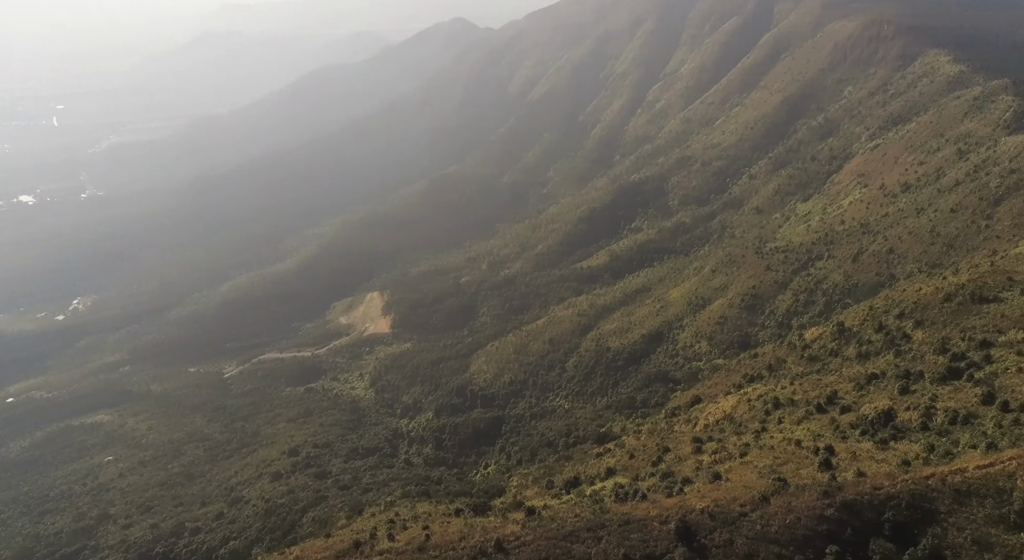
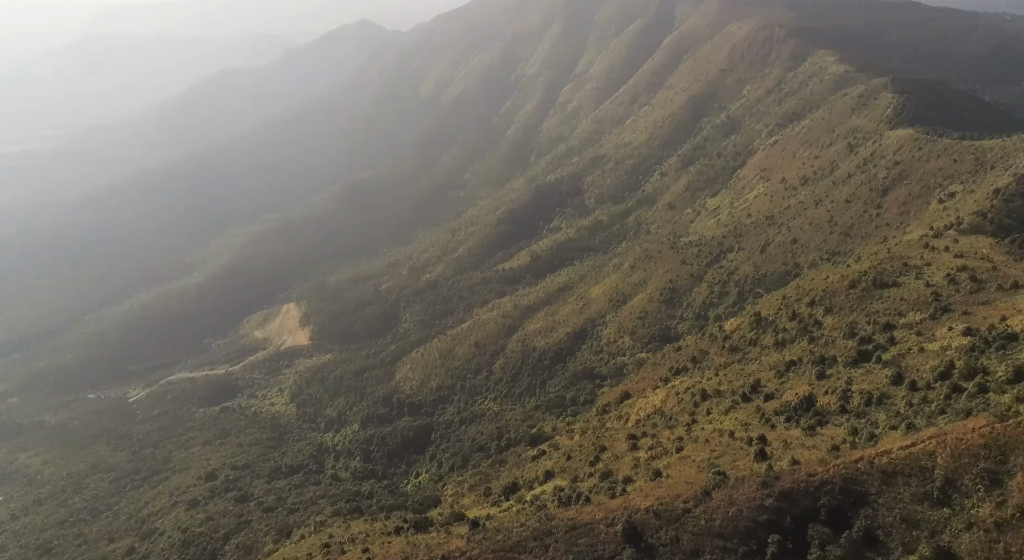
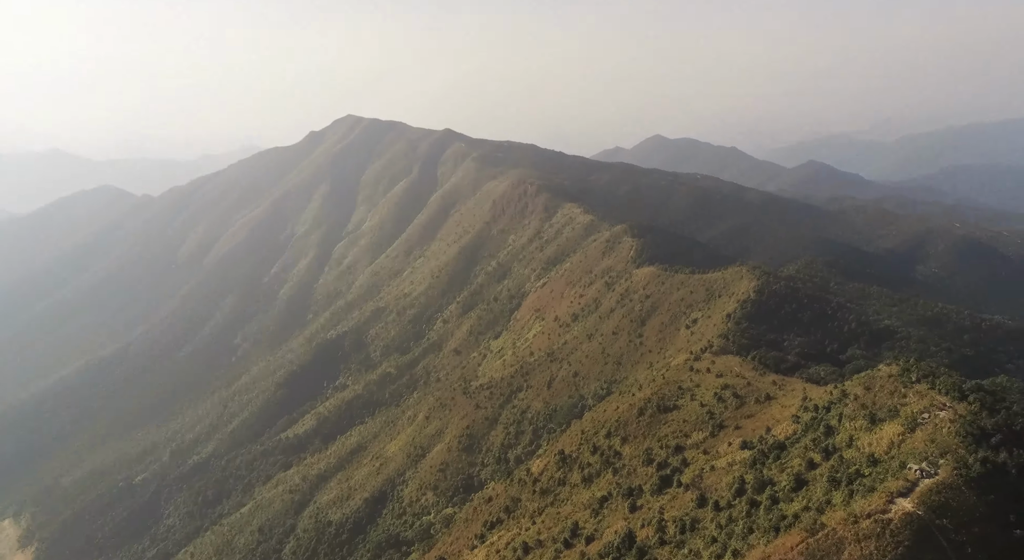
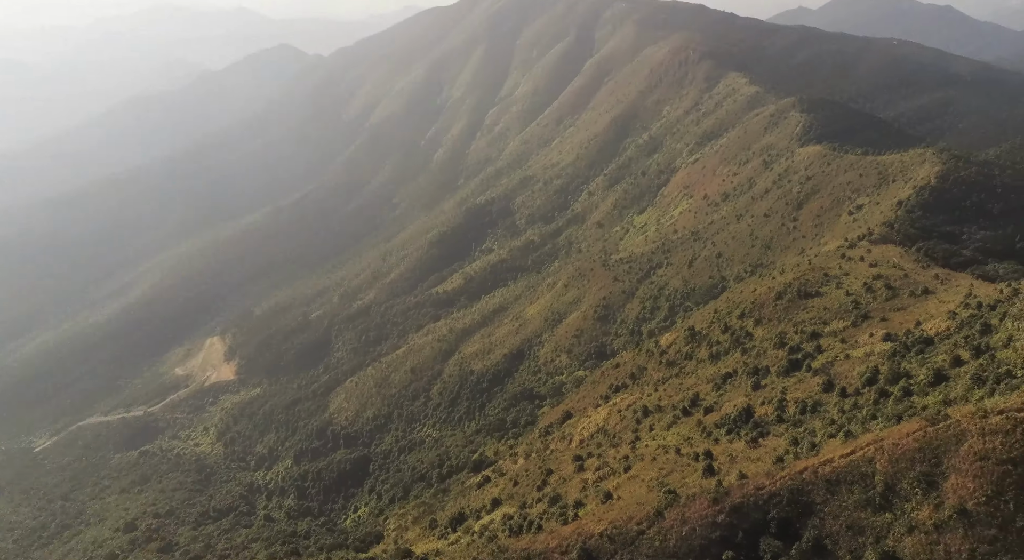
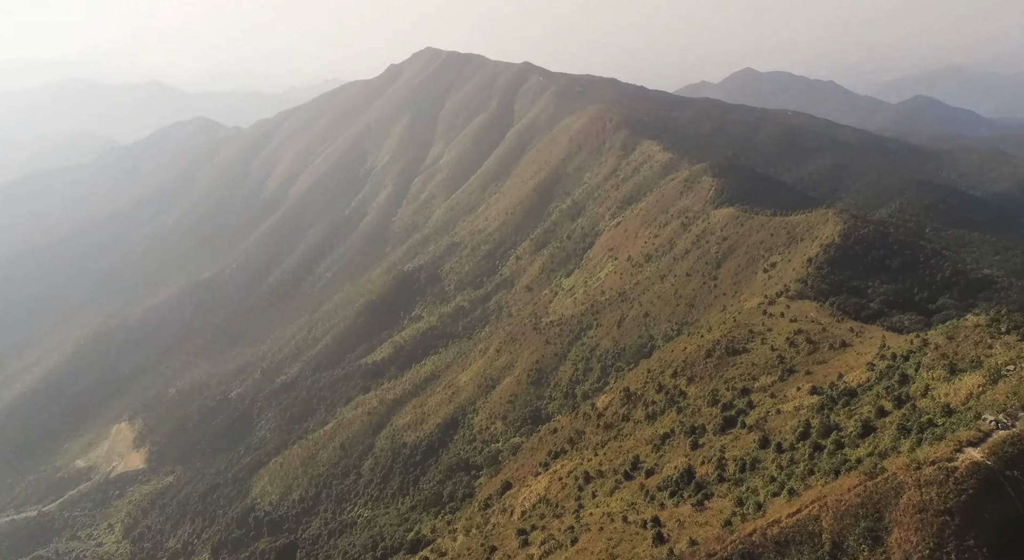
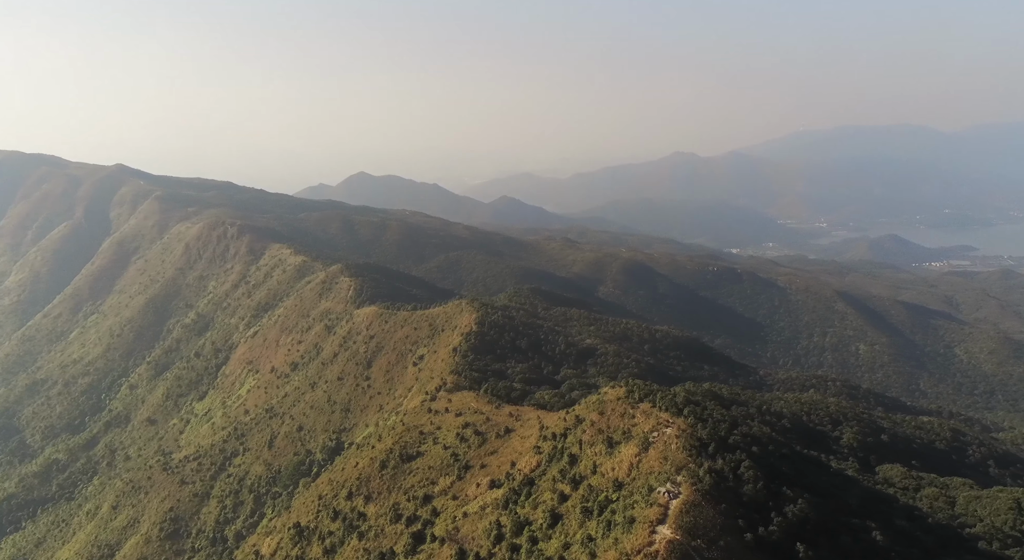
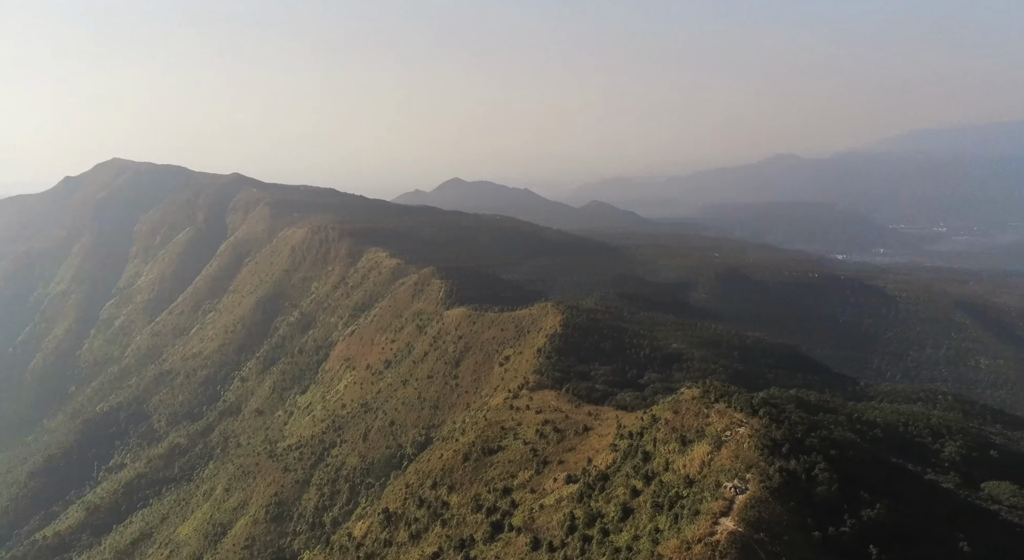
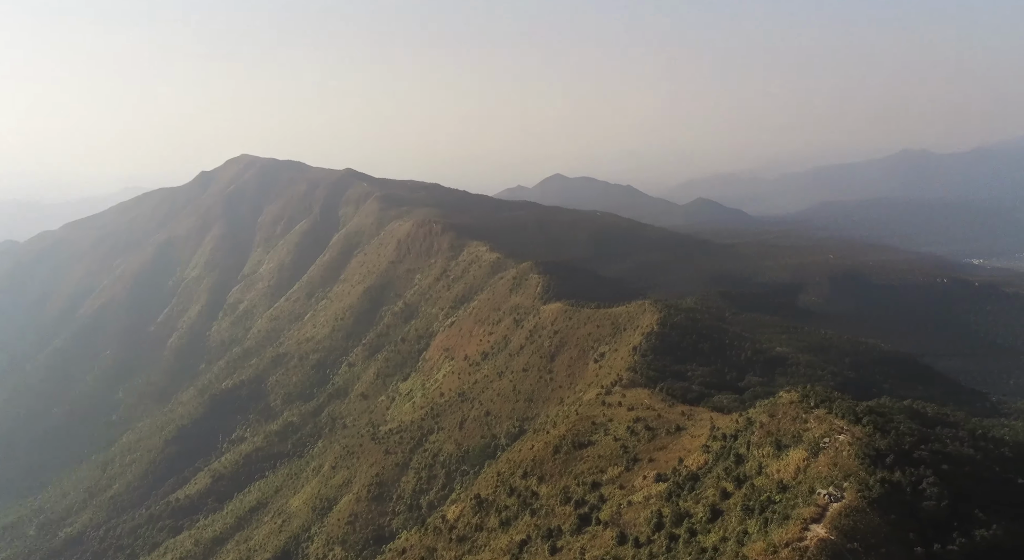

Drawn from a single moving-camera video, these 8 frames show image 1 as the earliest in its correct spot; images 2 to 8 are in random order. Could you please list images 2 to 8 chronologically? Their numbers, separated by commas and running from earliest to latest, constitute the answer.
2, 4, 5, 3, 8, 7, 6
